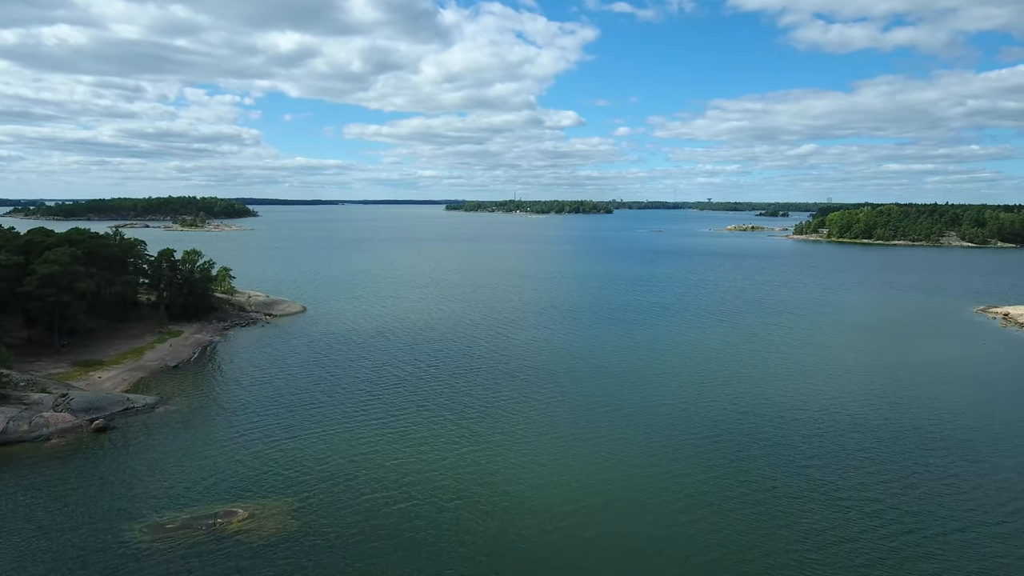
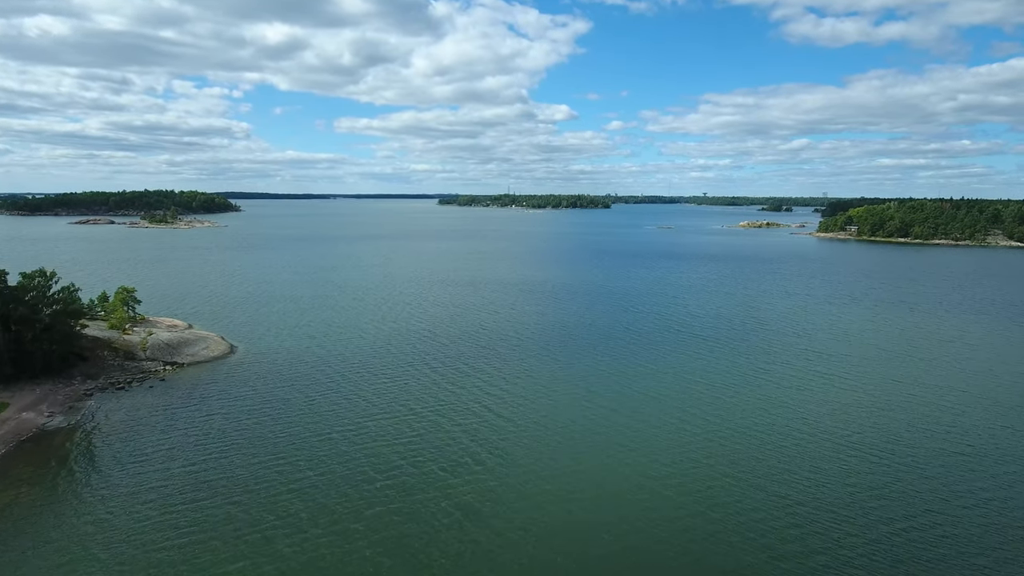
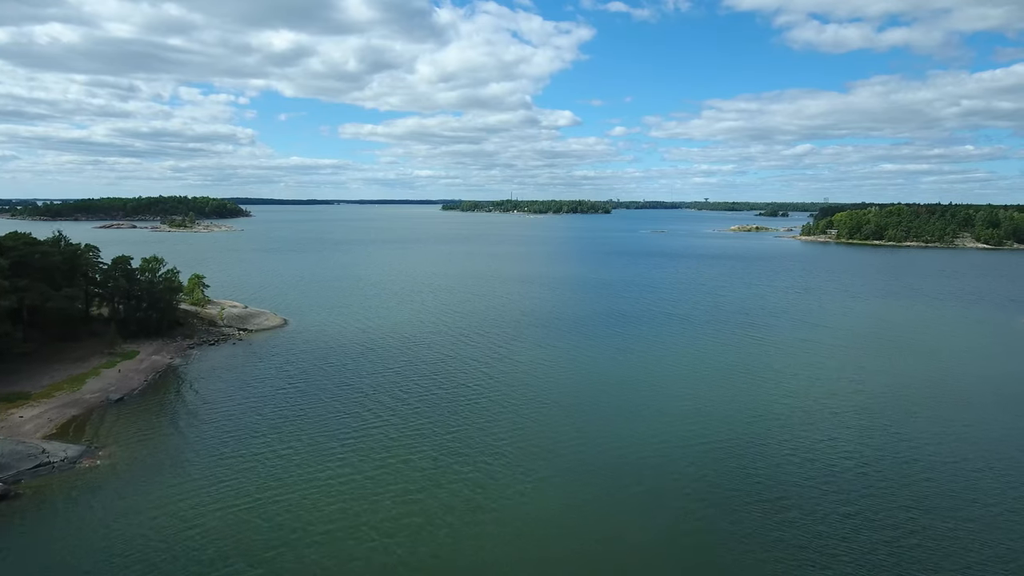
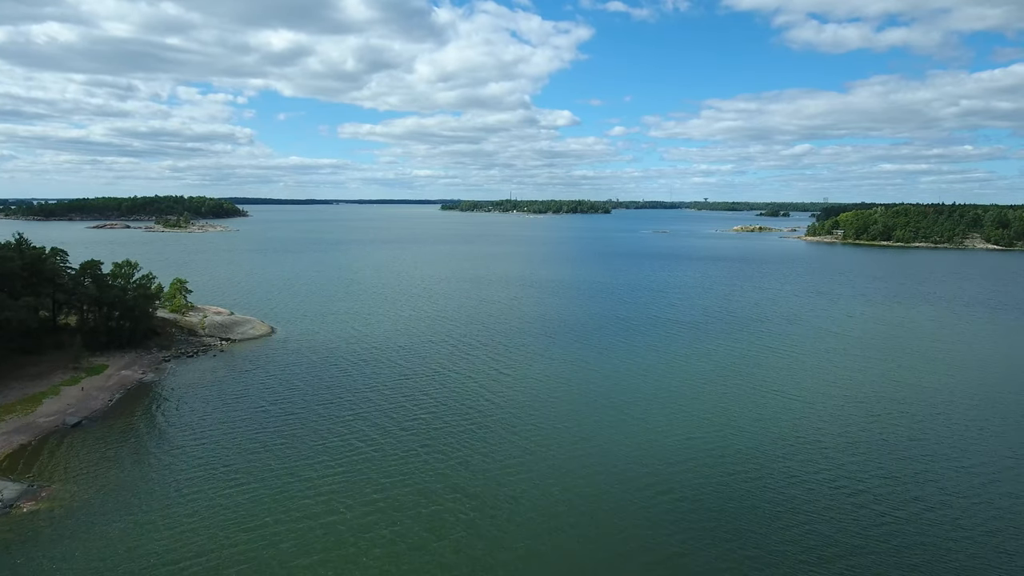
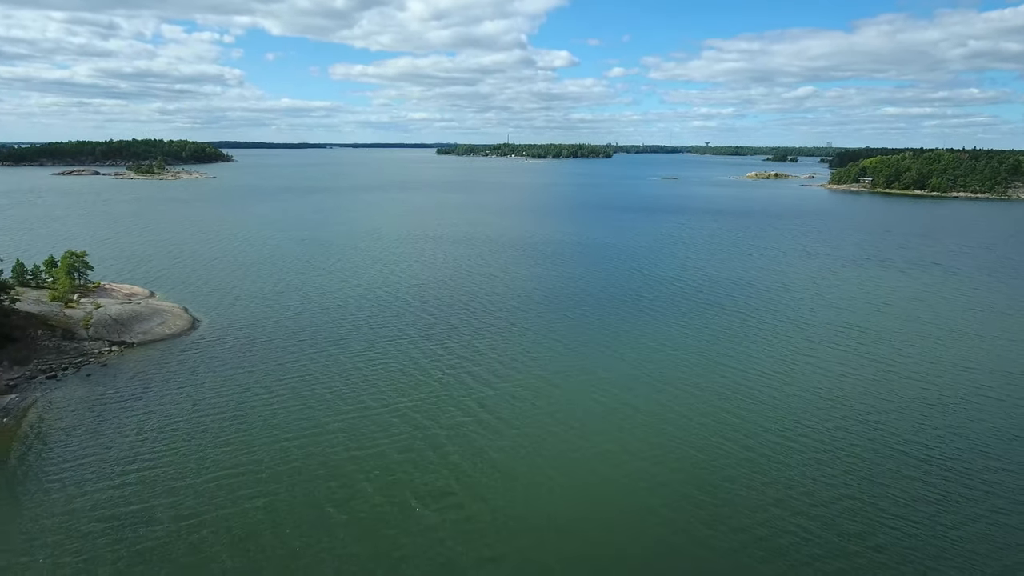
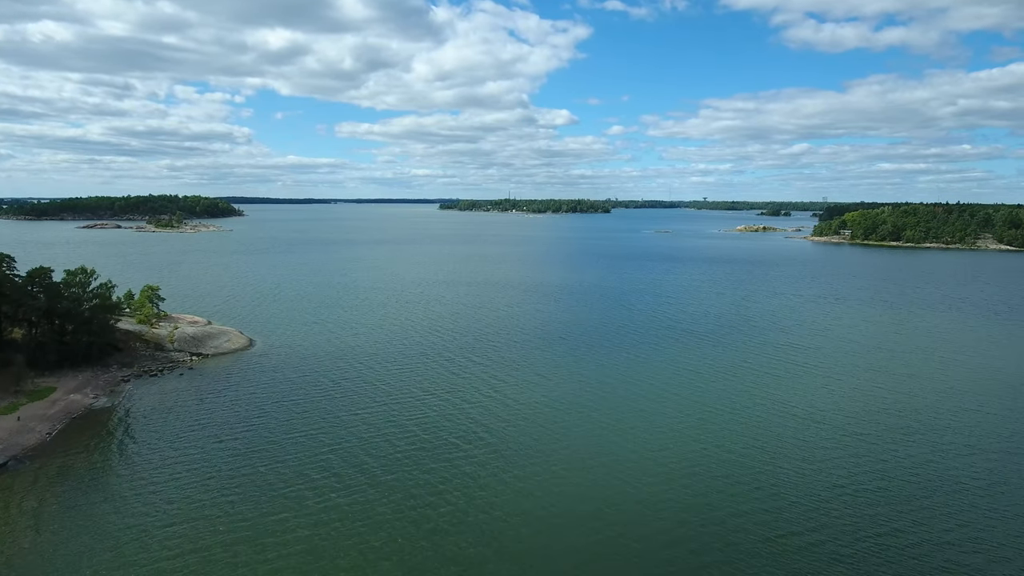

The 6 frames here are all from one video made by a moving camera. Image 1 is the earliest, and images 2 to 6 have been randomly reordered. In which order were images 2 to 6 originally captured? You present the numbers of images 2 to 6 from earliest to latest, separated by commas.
3, 4, 6, 2, 5
